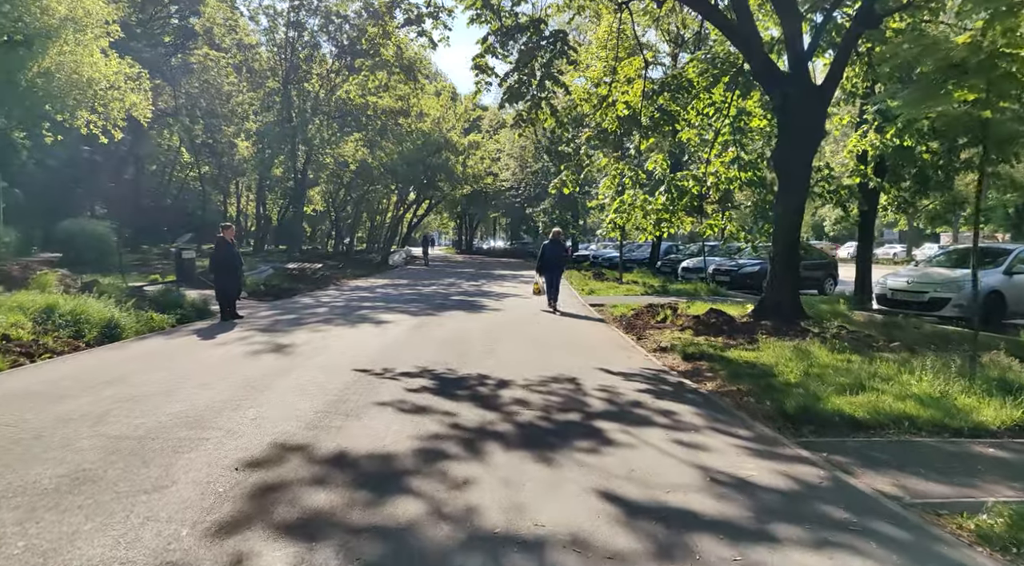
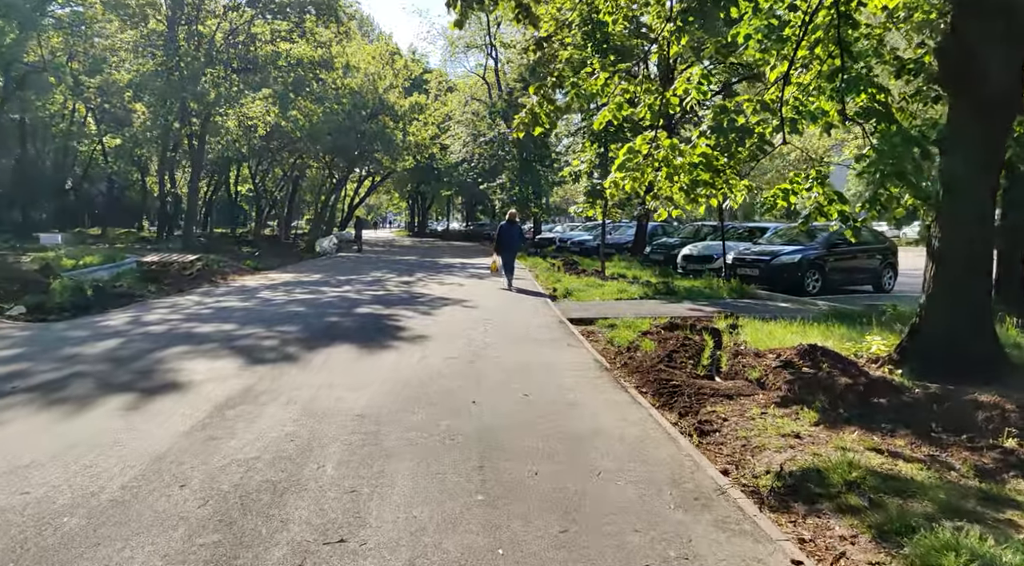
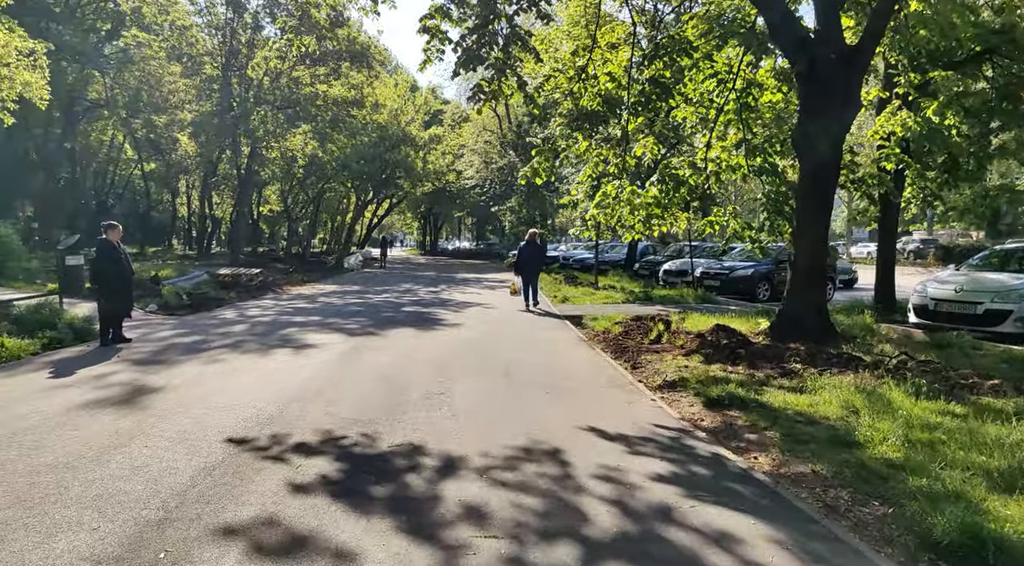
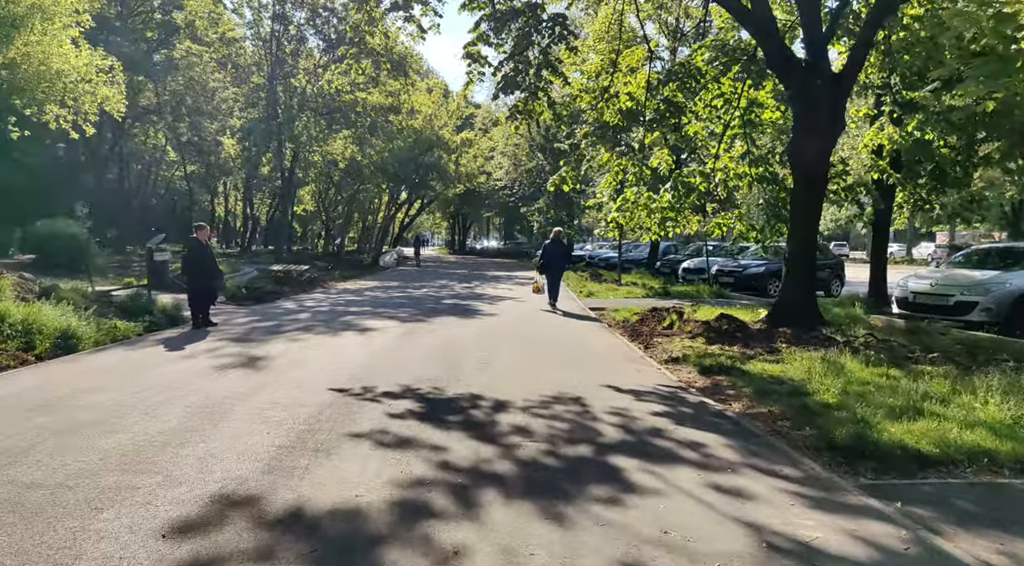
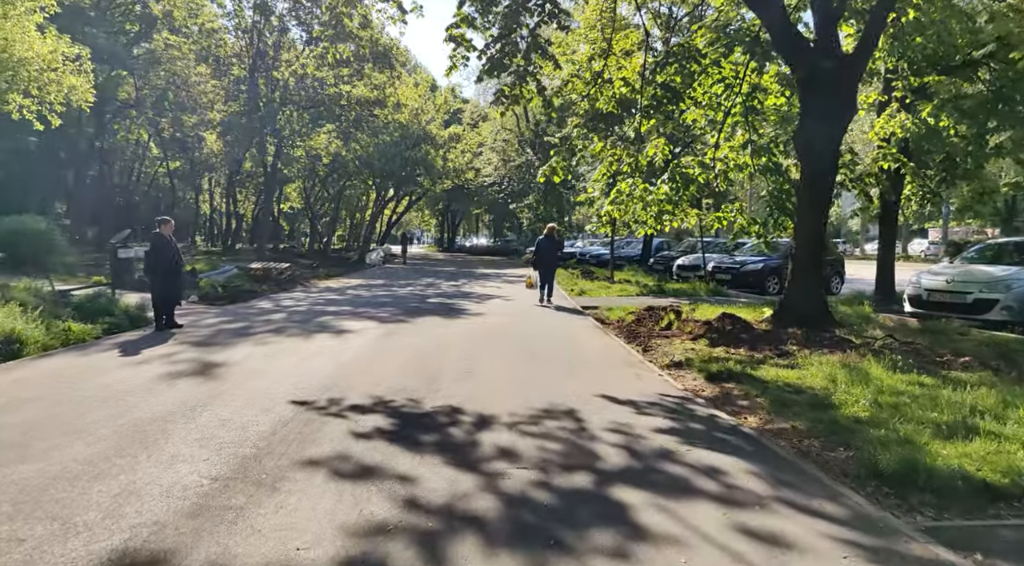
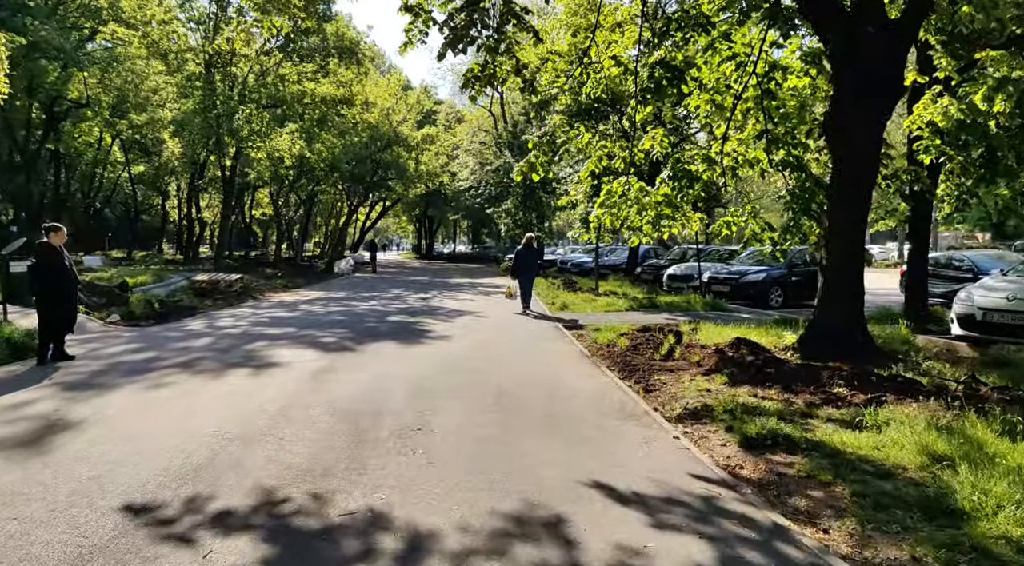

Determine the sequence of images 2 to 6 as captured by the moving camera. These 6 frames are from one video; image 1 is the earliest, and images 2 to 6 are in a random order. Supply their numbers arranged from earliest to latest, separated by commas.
4, 5, 3, 6, 2
